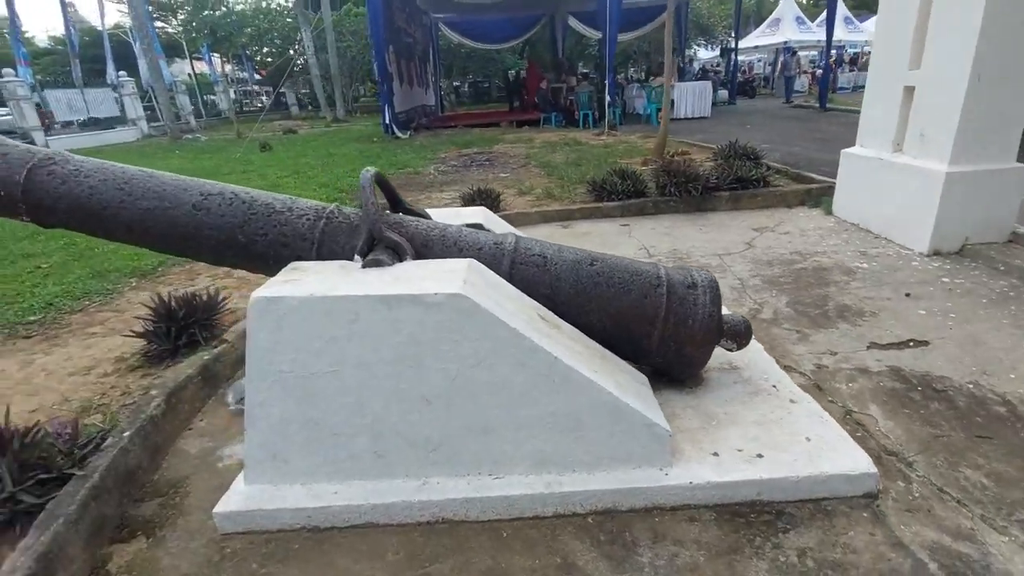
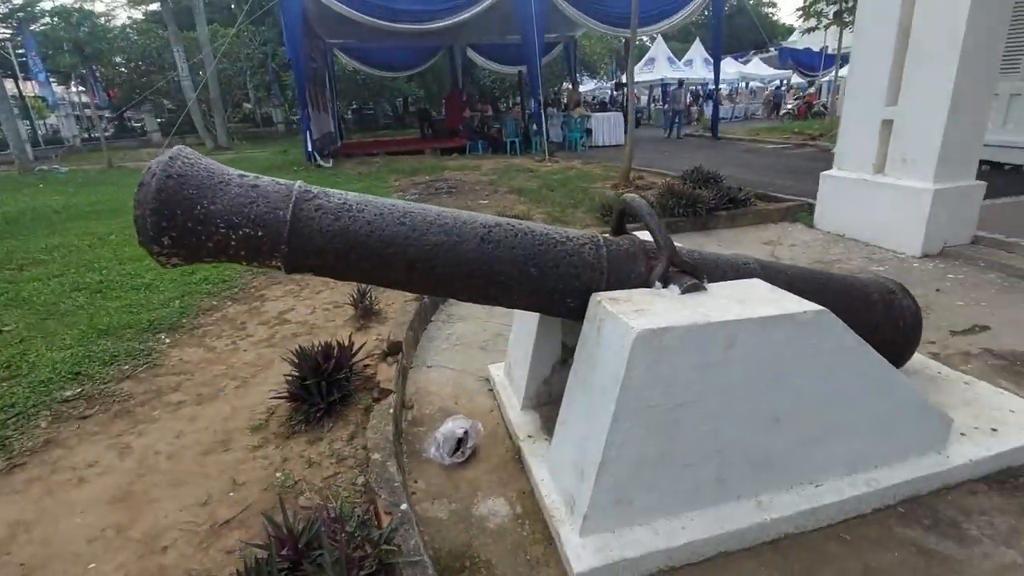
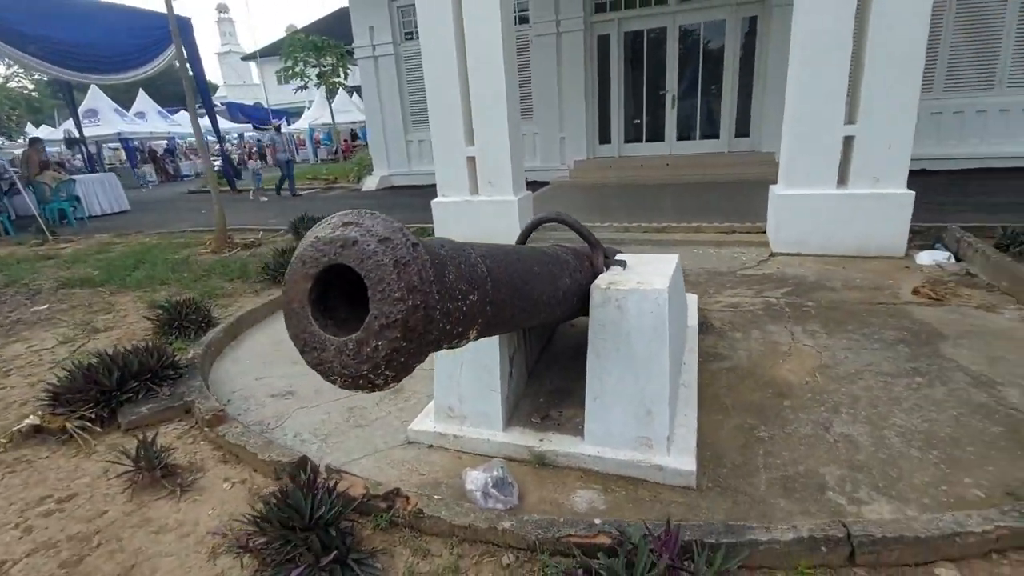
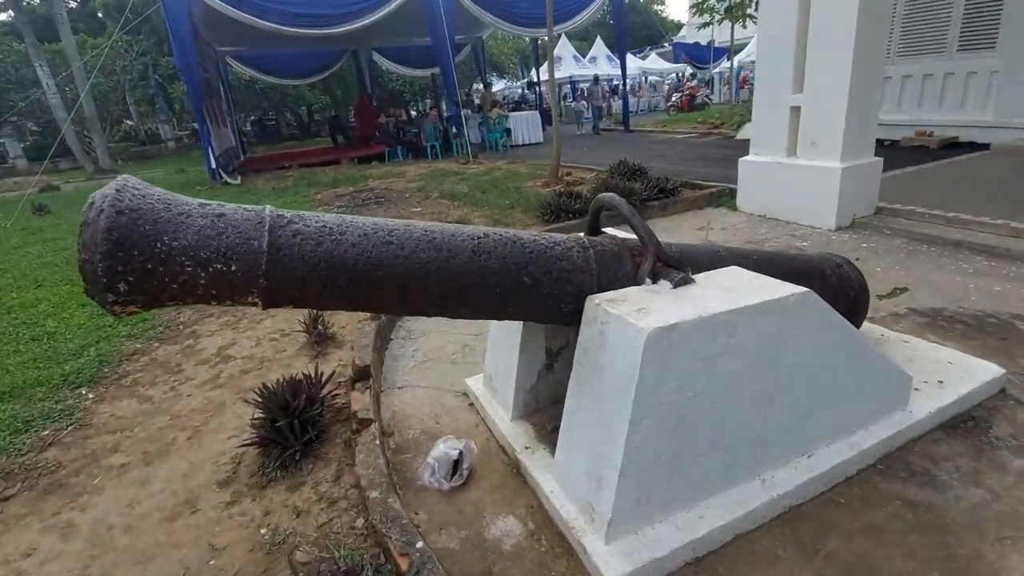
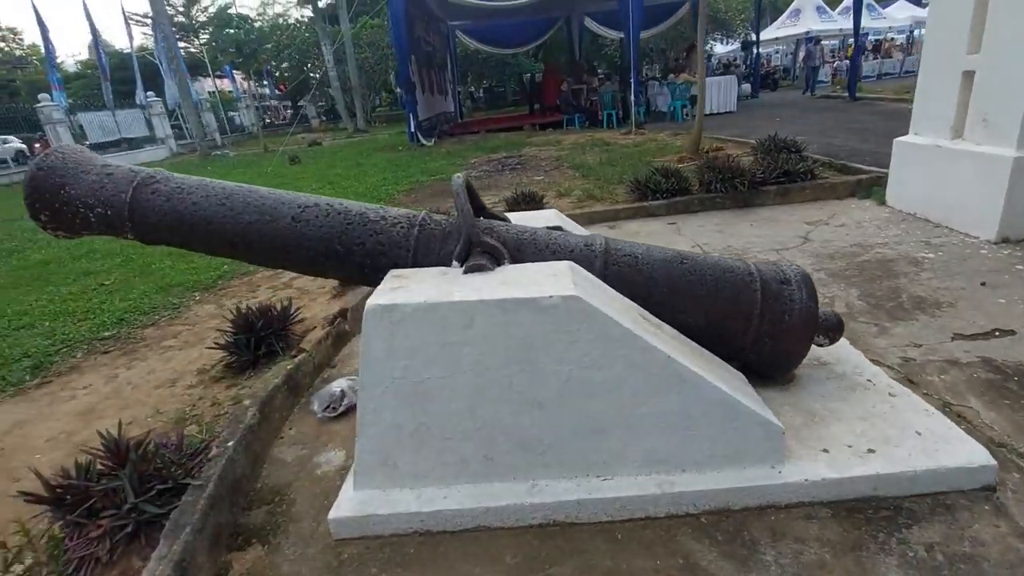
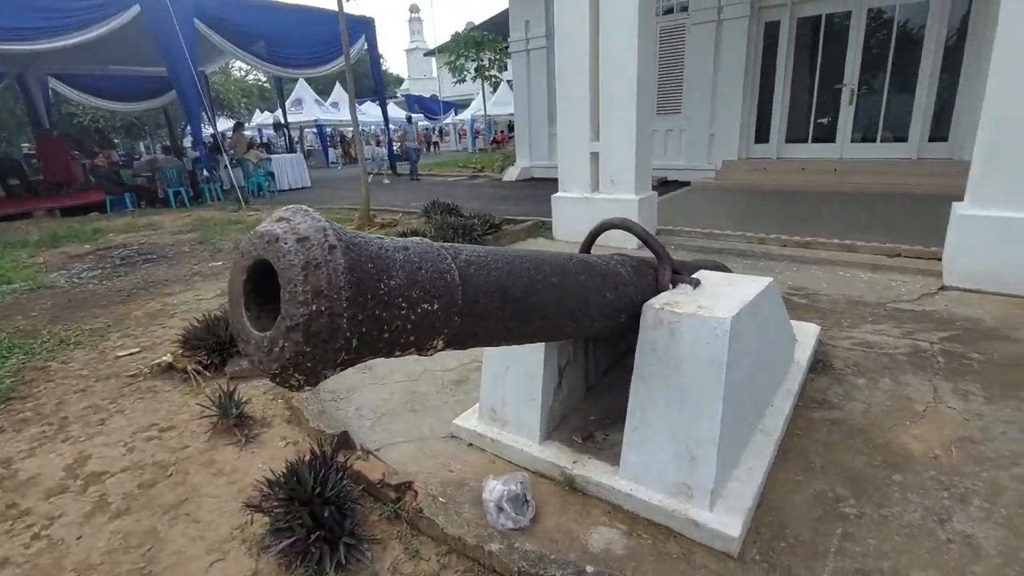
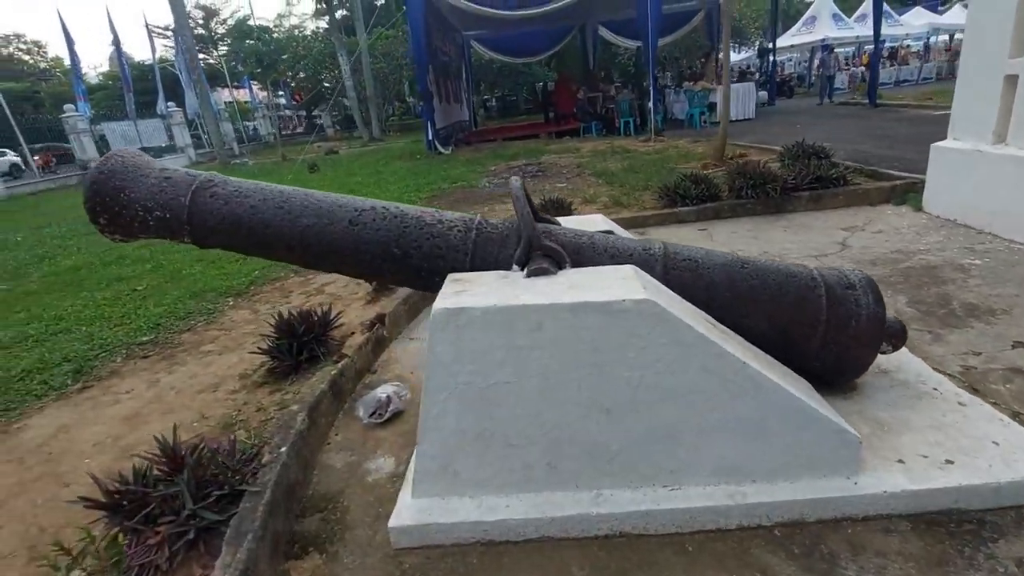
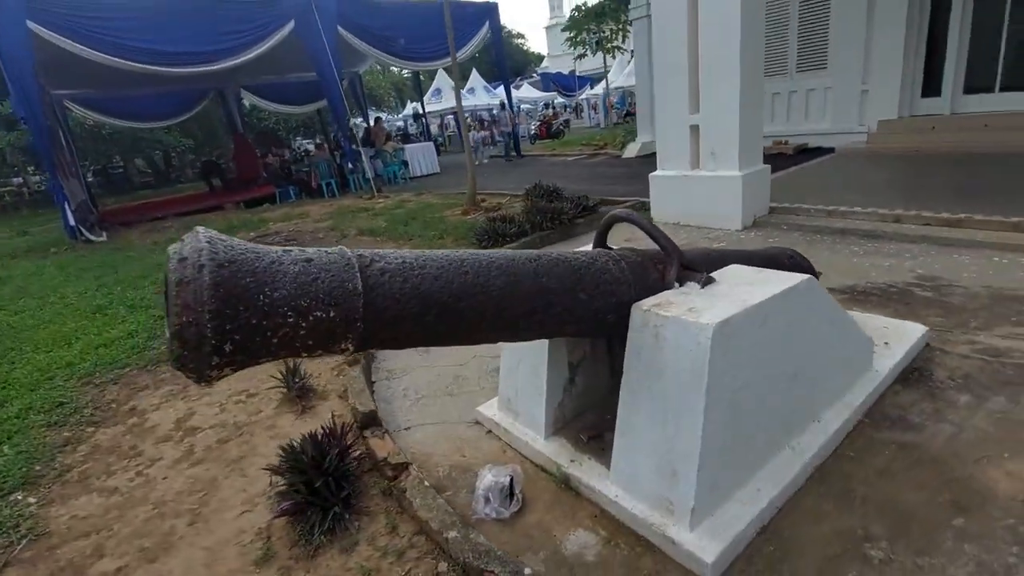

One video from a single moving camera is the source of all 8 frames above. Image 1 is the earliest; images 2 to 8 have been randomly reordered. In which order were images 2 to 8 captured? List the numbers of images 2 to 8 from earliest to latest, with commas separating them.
5, 7, 2, 4, 8, 6, 3
